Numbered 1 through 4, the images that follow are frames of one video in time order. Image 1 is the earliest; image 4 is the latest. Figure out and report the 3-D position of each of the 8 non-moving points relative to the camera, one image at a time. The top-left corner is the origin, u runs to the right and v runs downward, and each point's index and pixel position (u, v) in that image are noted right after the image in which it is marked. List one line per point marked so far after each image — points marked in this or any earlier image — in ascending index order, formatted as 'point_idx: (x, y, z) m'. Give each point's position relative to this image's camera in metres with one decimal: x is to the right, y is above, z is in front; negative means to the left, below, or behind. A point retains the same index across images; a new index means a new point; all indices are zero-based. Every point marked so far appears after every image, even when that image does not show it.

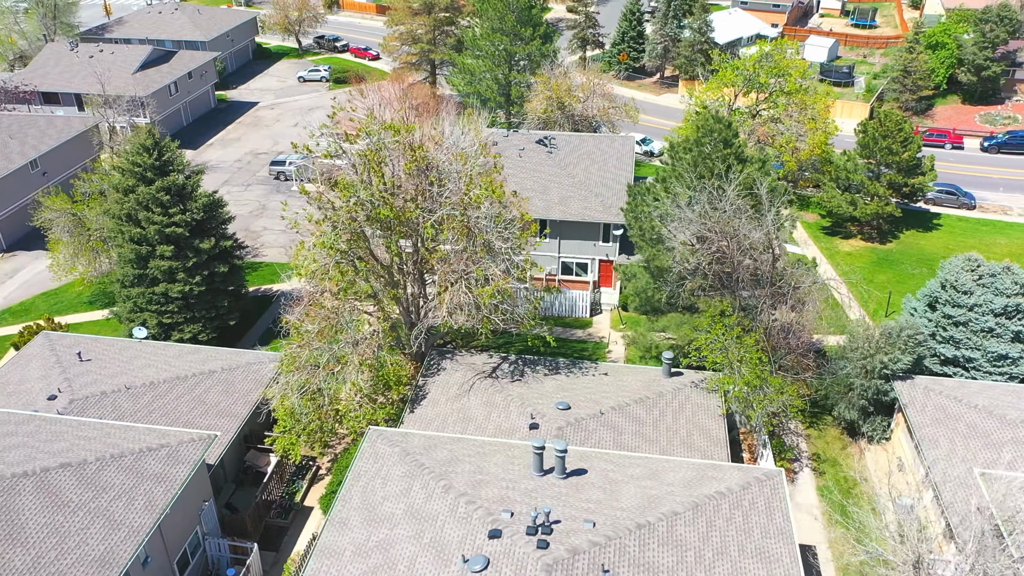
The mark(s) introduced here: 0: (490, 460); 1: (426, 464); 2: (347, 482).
0: (-0.5, -4.1, +19.4) m
1: (-2.0, -4.1, +19.3) m
2: (-3.9, -4.6, +19.5) m
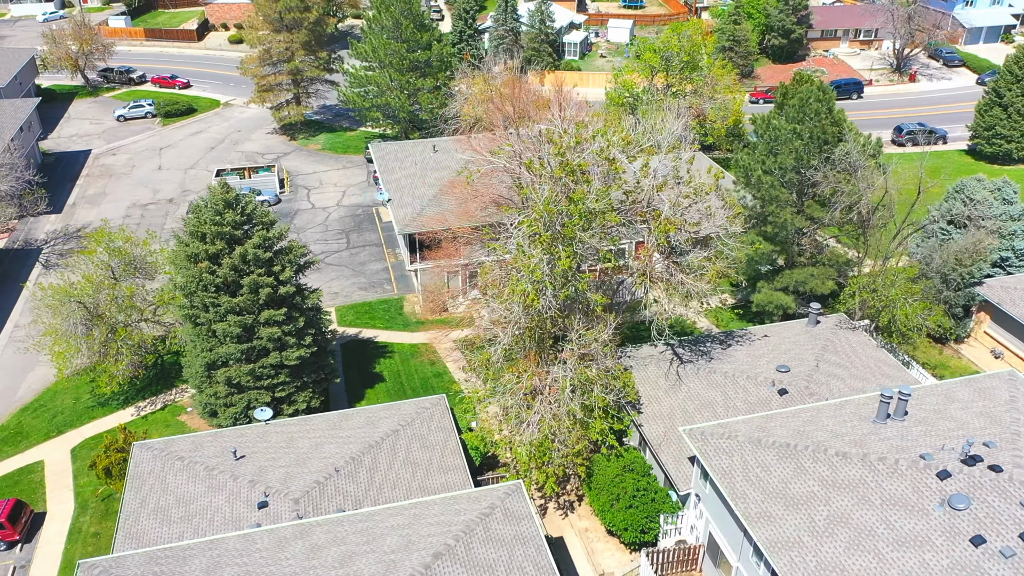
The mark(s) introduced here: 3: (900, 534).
0: (+8.0, -3.4, +20.6) m
1: (+6.7, -3.7, +20.0) m
2: (+5.0, -4.6, +19.5) m
3: (+8.1, -5.1, +17.2) m
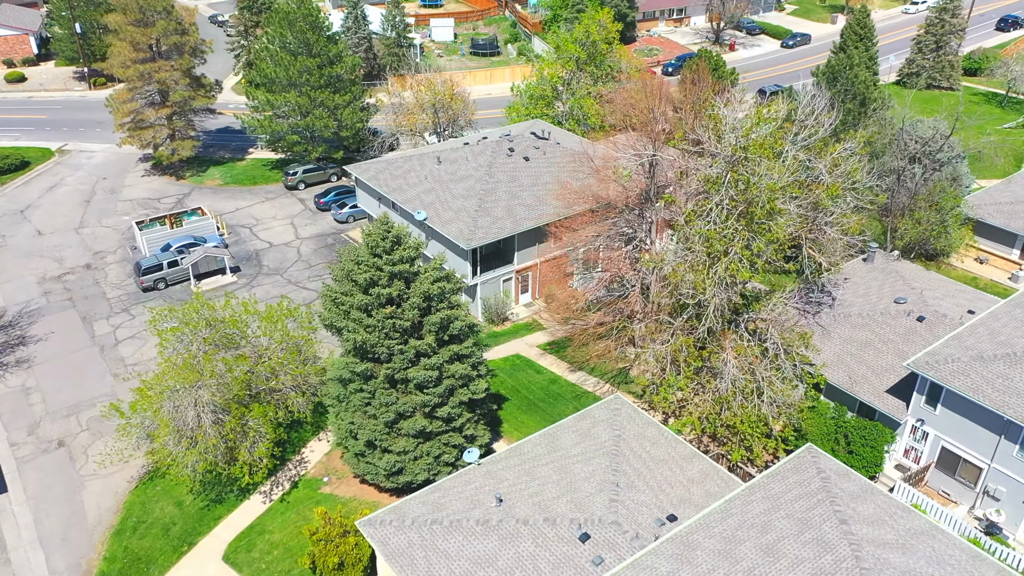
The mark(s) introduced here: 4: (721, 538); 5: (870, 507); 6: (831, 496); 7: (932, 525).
0: (+14.9, -1.3, +24.3) m
1: (+13.9, -1.8, +23.3) m
2: (+12.6, -3.0, +22.3) m
3: (+16.4, -2.8, +21.1) m
4: (+4.7, -5.6, +18.6) m
5: (+8.3, -5.2, +19.3) m
6: (+7.5, -4.9, +19.4) m
7: (+9.8, -5.5, +19.2) m
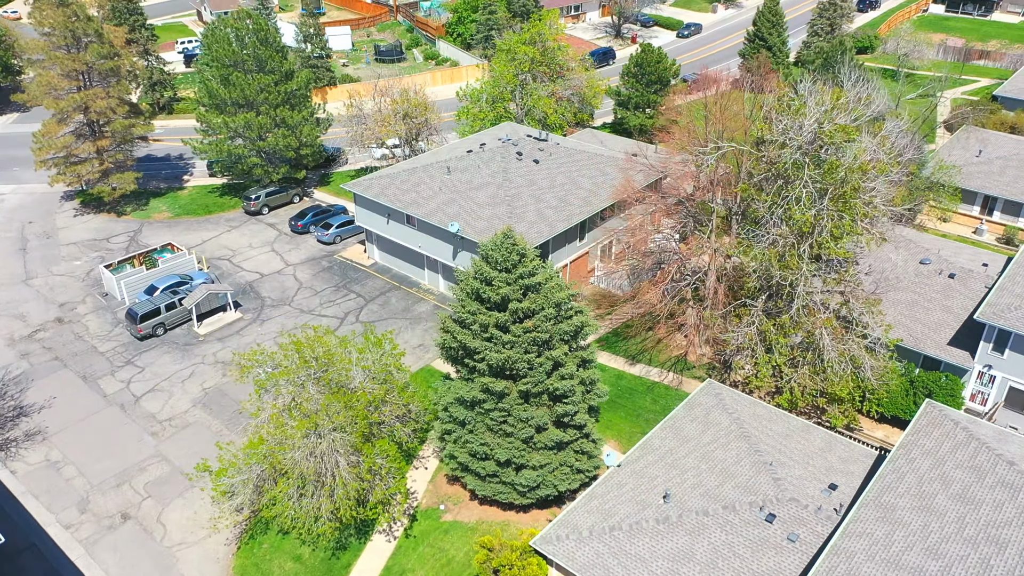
0: (+18.0, +0.4, +27.4) m
1: (+17.3, -0.2, +26.3) m
2: (+16.4, -1.5, +25.1) m
3: (+20.3, -1.0, +24.6) m
4: (+9.6, -5.0, +19.9) m
5: (+13.0, -4.2, +21.3) m
6: (+12.1, -4.0, +21.3) m
7: (+14.5, -4.3, +21.5) m
